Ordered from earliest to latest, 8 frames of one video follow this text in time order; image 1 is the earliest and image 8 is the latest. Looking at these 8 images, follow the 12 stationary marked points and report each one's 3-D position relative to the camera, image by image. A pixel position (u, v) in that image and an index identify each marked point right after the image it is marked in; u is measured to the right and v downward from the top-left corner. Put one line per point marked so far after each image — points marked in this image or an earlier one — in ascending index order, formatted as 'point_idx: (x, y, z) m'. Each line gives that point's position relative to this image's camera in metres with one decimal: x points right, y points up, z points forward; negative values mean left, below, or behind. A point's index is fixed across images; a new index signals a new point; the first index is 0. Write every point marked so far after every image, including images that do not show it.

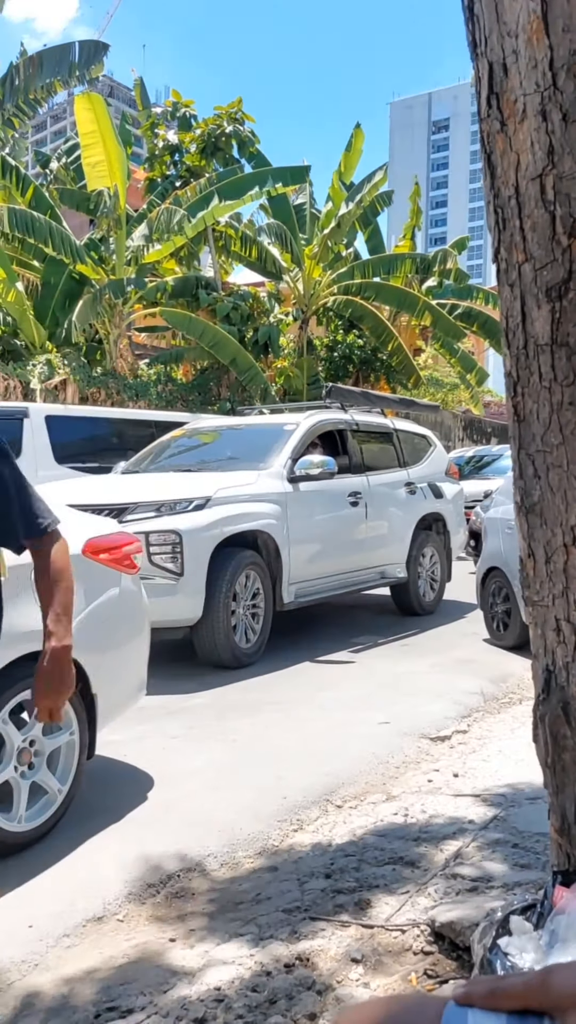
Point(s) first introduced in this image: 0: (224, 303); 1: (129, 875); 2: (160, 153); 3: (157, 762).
0: (-1.4, +4.4, +18.3) m
1: (-0.7, -1.6, +3.8) m
2: (-2.8, +7.8, +18.6) m
3: (-0.8, -1.5, +5.1) m
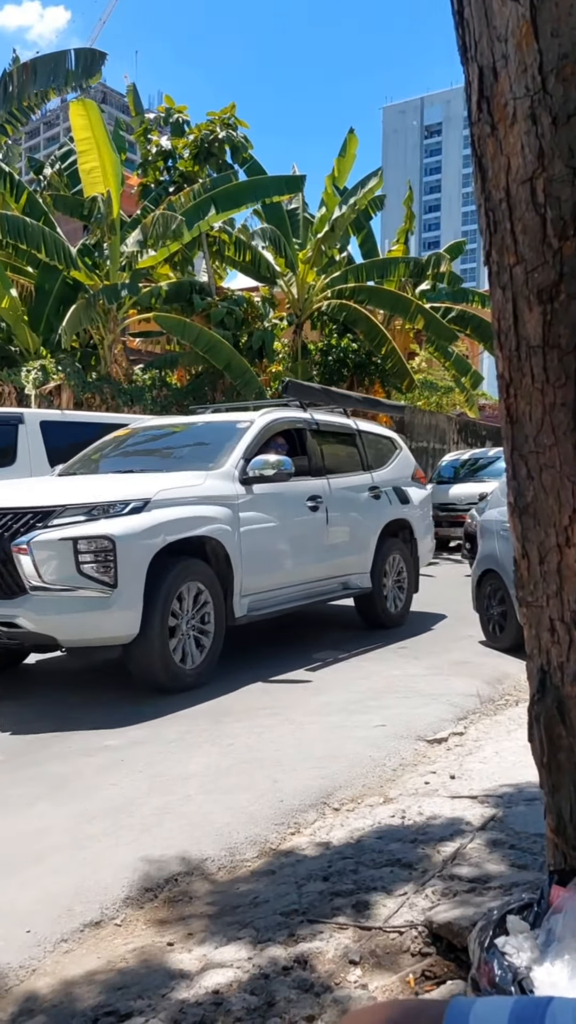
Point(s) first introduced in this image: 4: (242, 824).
0: (-1.5, +4.3, +18.3) m
1: (-0.7, -1.6, +3.8) m
2: (-2.9, +7.7, +18.7) m
3: (-0.8, -1.5, +5.1) m
4: (-0.2, -1.6, +4.4) m
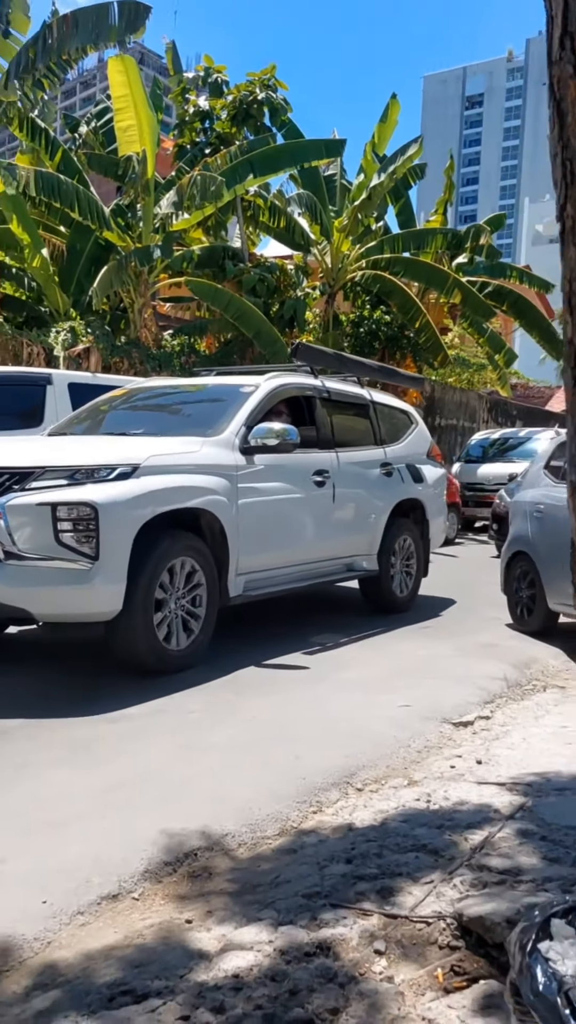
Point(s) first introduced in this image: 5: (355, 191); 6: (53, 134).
0: (-0.8, +5.0, +18.0) m
1: (-0.6, -1.5, +3.7) m
2: (-2.1, +8.3, +18.3) m
3: (-0.7, -1.3, +5.1) m
4: (-0.1, -1.4, +4.3) m
5: (+1.4, +6.7, +18.1) m
6: (-4.1, +6.6, +15.1) m
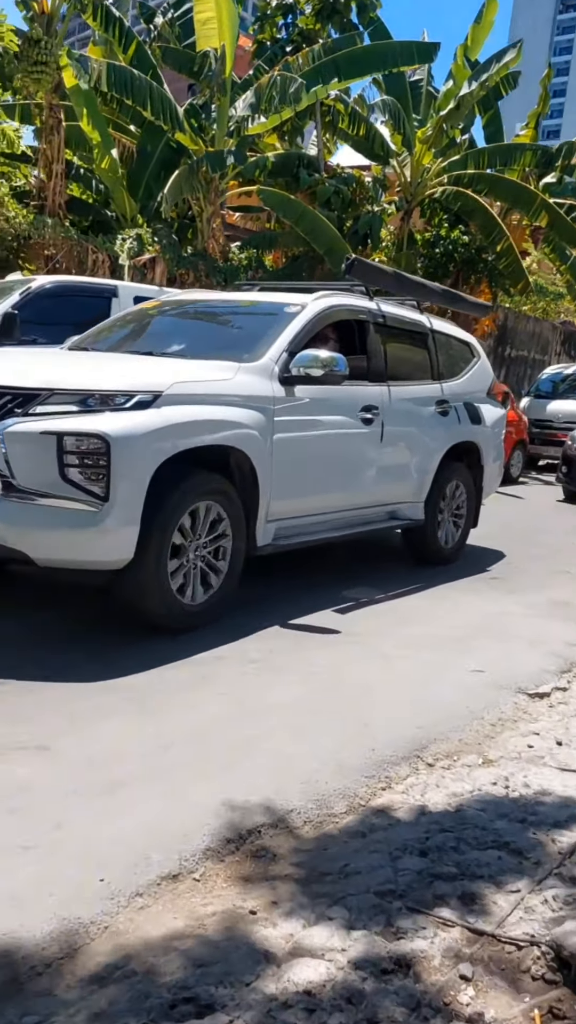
0: (+0.7, +6.5, +17.1) m
1: (-0.3, -1.3, +3.5) m
2: (-0.3, +9.9, +17.1) m
3: (-0.3, -1.0, +4.8) m
4: (+0.2, -1.2, +4.0) m
5: (+3.0, +8.1, +16.9) m
6: (-2.7, +8.0, +14.2) m
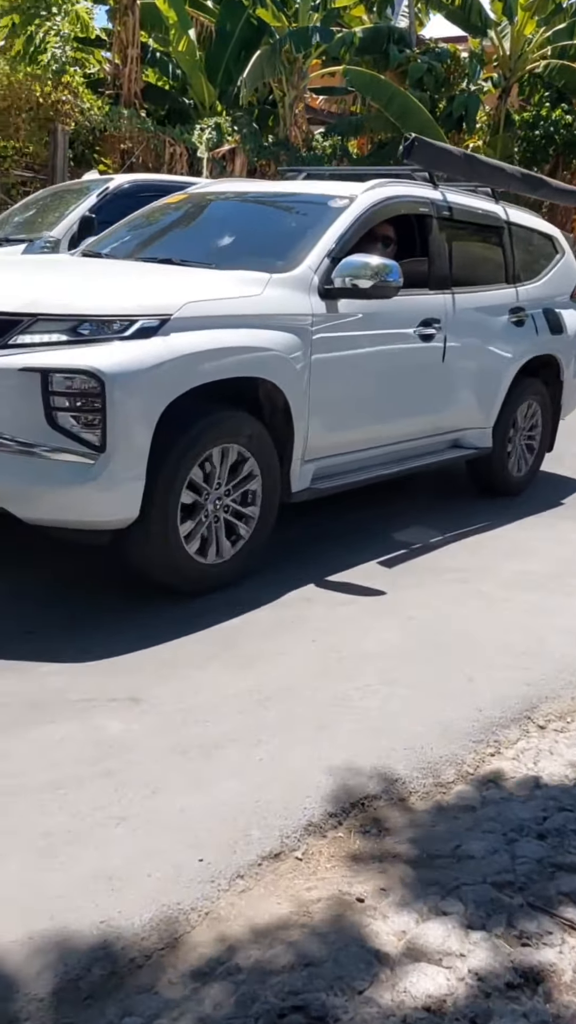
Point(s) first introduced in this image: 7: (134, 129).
0: (+2.4, +8.2, +15.7) m
1: (+0.1, -1.1, +3.3) m
2: (+1.3, +11.7, +15.5) m
3: (+0.2, -0.7, +4.6) m
4: (+0.6, -1.0, +3.8) m
5: (+4.7, +9.7, +15.1) m
6: (-1.3, +9.5, +13.0) m
7: (-2.2, +5.6, +12.6) m
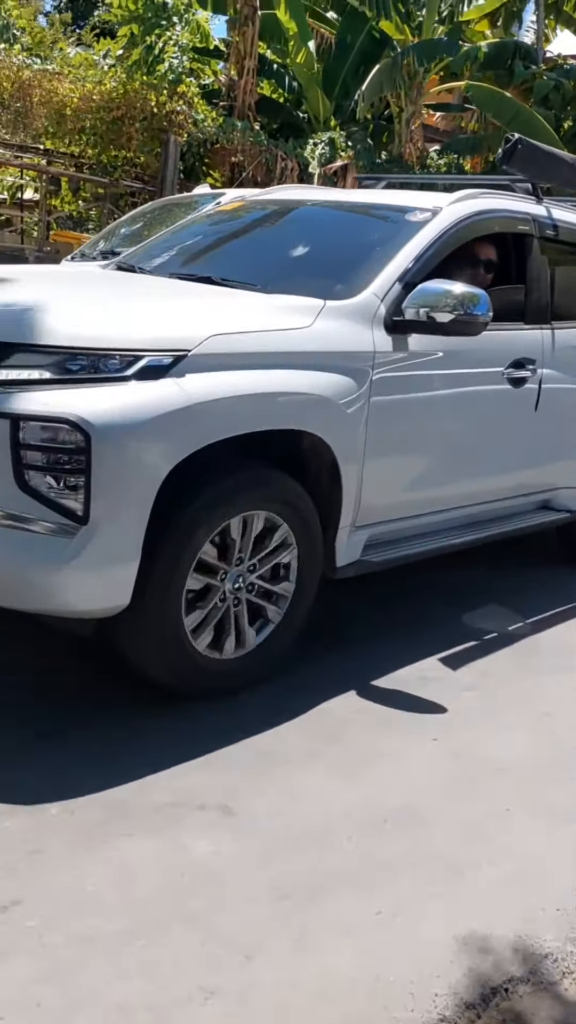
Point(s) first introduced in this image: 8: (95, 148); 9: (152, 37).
0: (+4.5, +7.5, +14.9) m
1: (+0.5, -1.4, +2.6) m
2: (+3.6, +11.0, +14.8) m
3: (+0.7, -1.0, +3.9) m
4: (+1.1, -1.4, +3.1) m
5: (+6.8, +8.9, +14.1) m
6: (+0.7, +9.0, +12.5) m
7: (-0.6, +5.2, +12.2) m
8: (-2.5, +4.7, +11.2) m
9: (-1.8, +6.3, +11.4) m
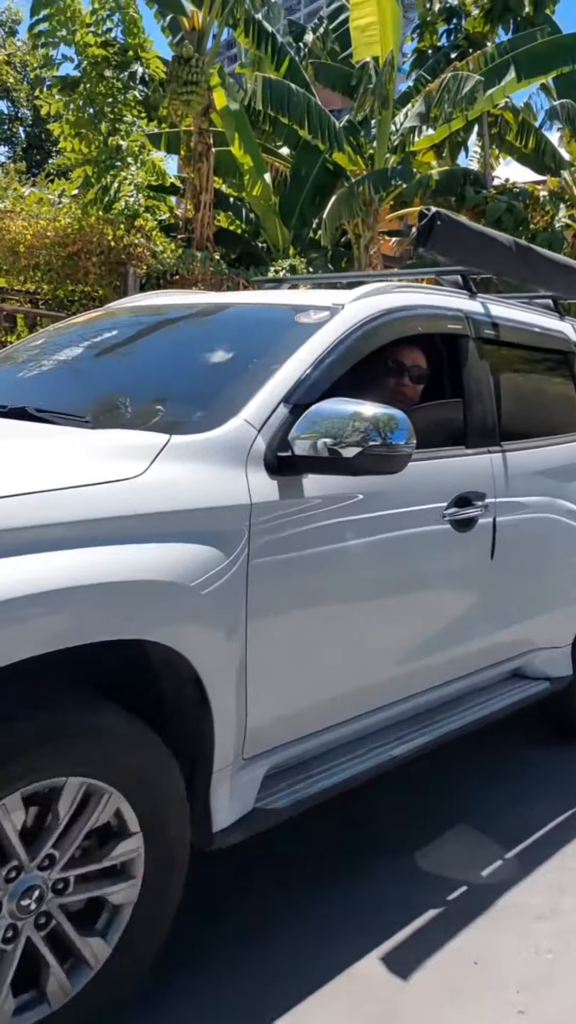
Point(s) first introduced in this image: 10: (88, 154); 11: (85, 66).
0: (+3.7, +5.5, +15.3) m
1: (+0.4, -1.8, +1.8) m
2: (+2.7, +9.0, +15.6) m
3: (+0.7, -1.6, +3.1) m
4: (+1.0, -1.8, +2.3) m
5: (+6.0, +7.1, +14.7) m
6: (-0.1, +7.2, +13.0) m
7: (-1.1, +3.4, +12.1) m
8: (-3.0, +2.9, +11.1) m
9: (-2.4, +4.5, +11.5) m
10: (-2.7, +4.9, +11.8) m
11: (-2.7, +6.0, +11.6) m
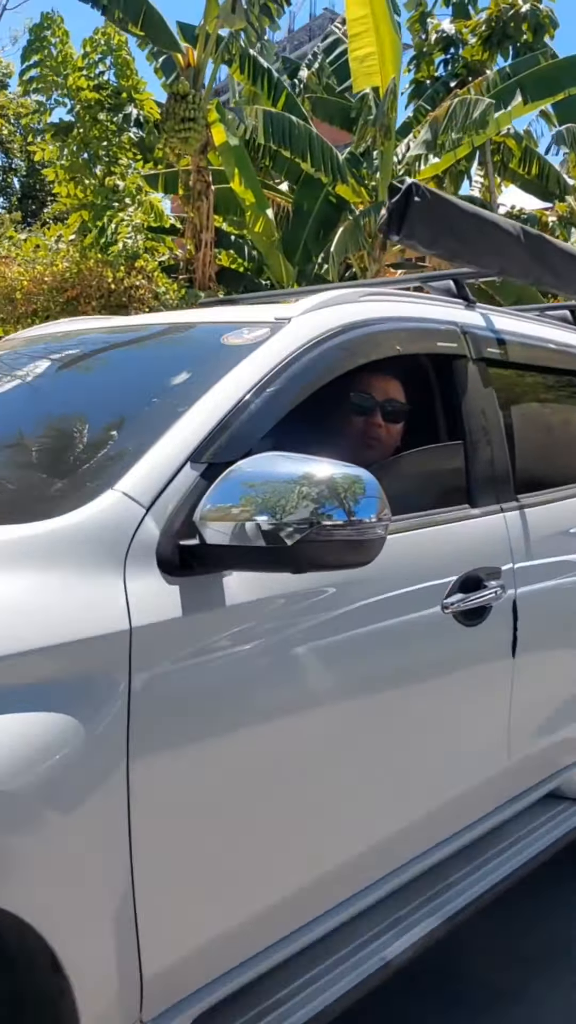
0: (+3.8, +4.9, +15.0) m
1: (+0.4, -1.9, +1.3) m
2: (+2.6, +8.3, +15.5) m
3: (+0.7, -1.8, +2.6) m
4: (+1.0, -1.9, +1.7) m
5: (+5.9, +6.6, +14.5) m
6: (-0.2, +6.6, +12.9) m
7: (-1.1, +2.8, +11.9) m
8: (-3.0, +2.3, +10.9) m
9: (-2.4, +3.8, +11.3) m
10: (-2.7, +4.2, +11.6) m
11: (-2.8, +5.4, +11.5) m
